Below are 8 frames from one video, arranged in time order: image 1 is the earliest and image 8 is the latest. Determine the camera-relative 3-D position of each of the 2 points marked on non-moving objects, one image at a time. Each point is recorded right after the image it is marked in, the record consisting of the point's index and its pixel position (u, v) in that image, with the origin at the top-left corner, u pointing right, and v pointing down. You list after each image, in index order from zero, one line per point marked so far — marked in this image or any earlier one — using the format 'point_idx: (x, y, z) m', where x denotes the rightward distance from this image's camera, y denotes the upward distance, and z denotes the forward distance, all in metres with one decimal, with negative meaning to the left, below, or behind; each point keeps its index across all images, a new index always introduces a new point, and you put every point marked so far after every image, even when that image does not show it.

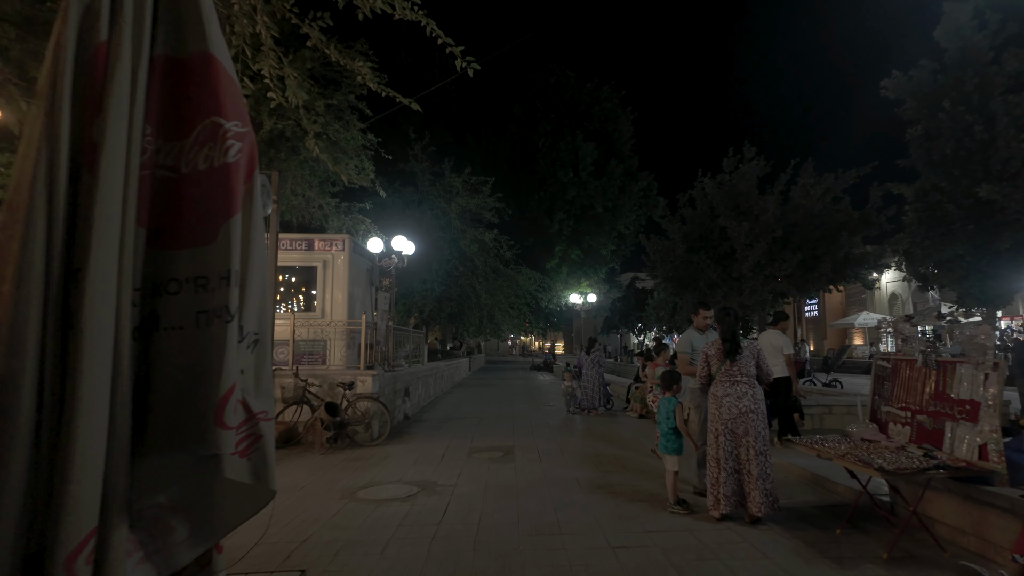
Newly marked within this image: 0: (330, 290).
0: (-3.4, 0.0, +11.1) m
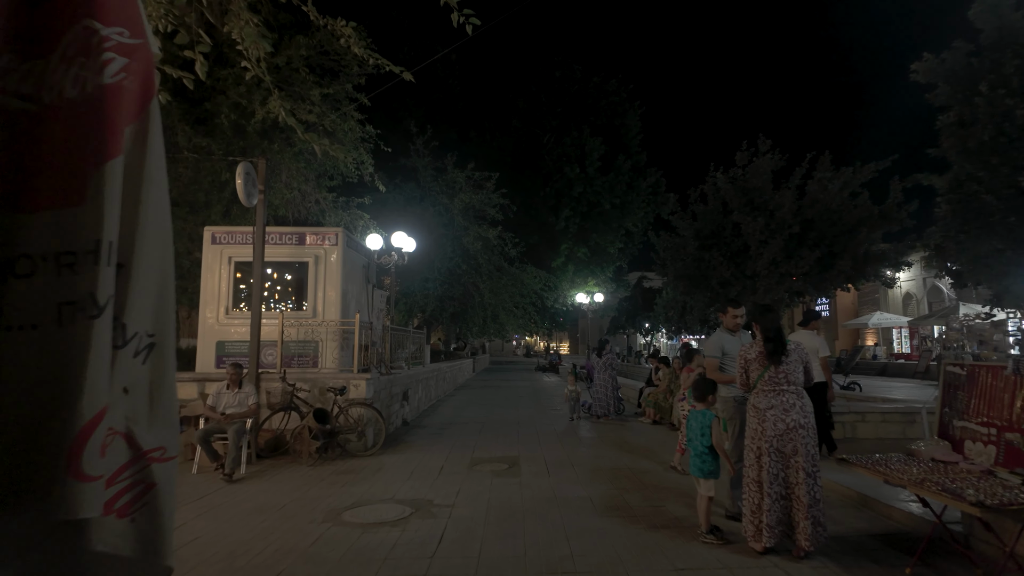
0: (-3.3, 0.0, +10.3) m
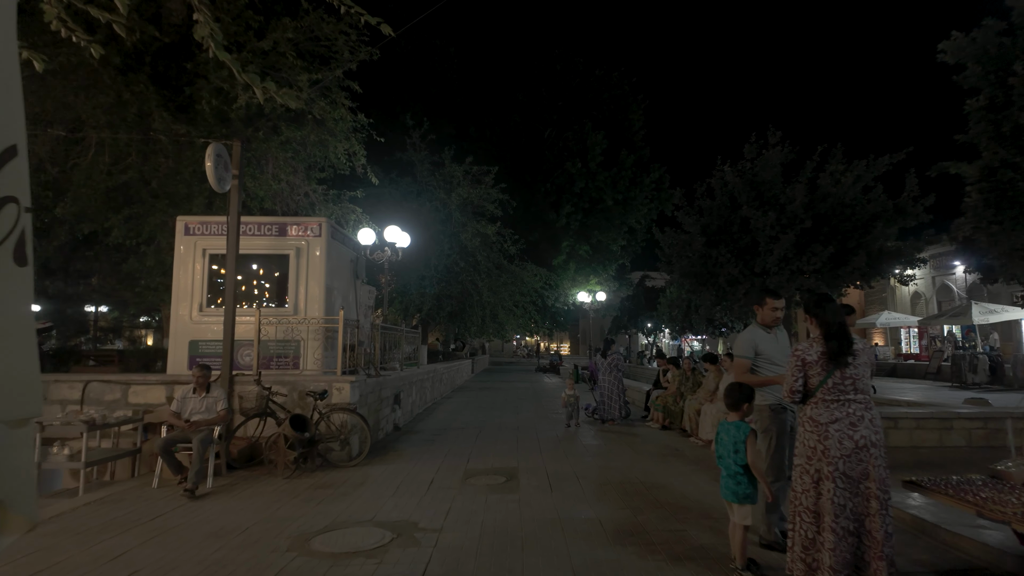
0: (-3.3, +0.1, +9.5) m
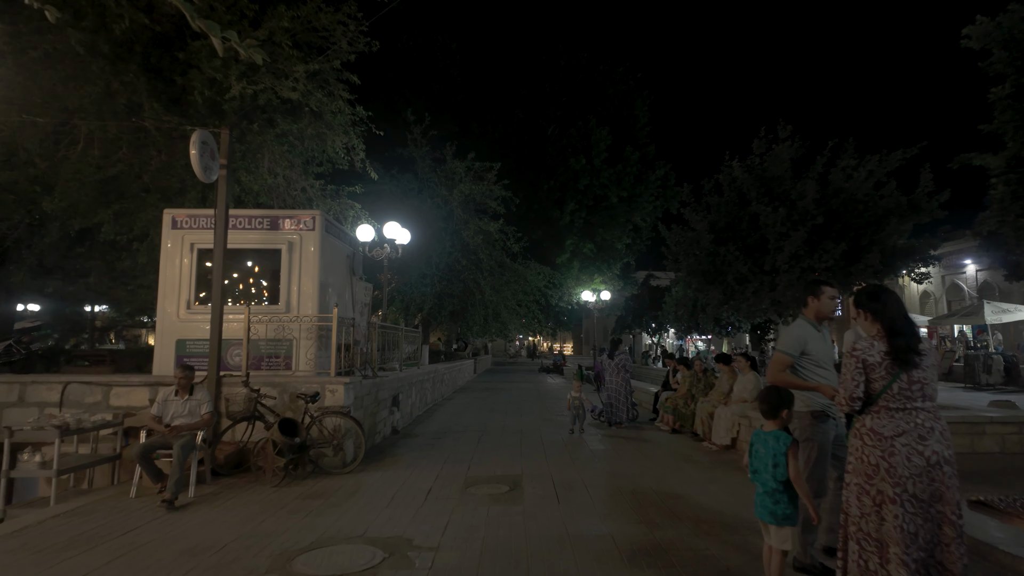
0: (-3.3, +0.2, +9.1) m
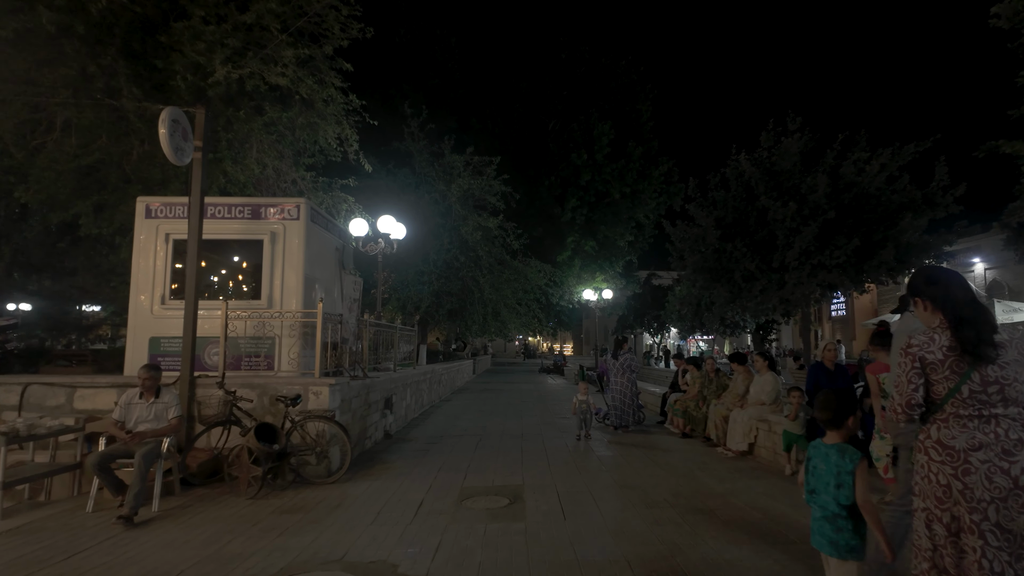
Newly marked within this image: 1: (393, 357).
0: (-3.3, +0.2, +8.4) m
1: (-2.4, -1.4, +12.1) m
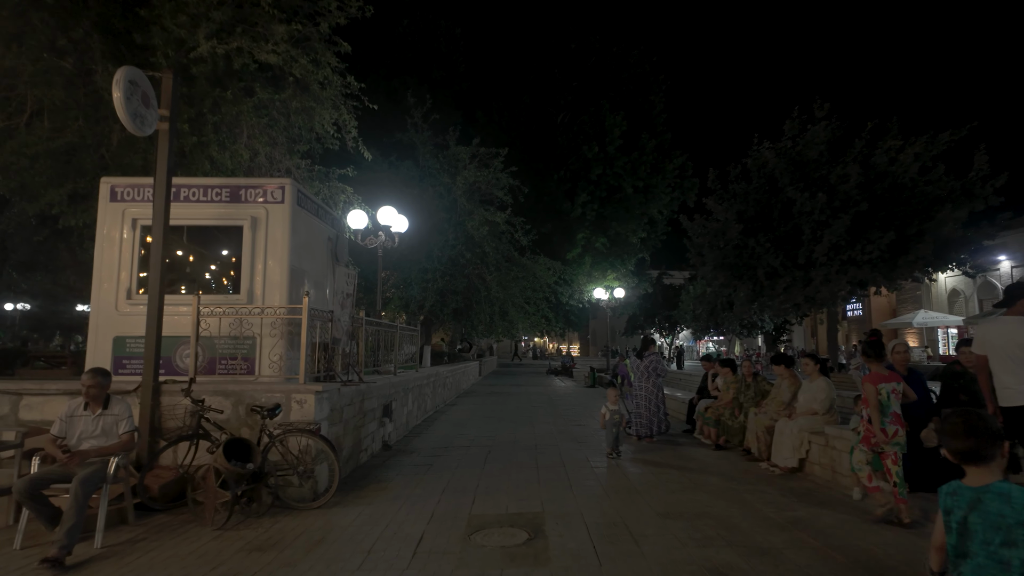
0: (-3.1, +0.3, +7.4) m
1: (-2.2, -1.3, +11.0) m
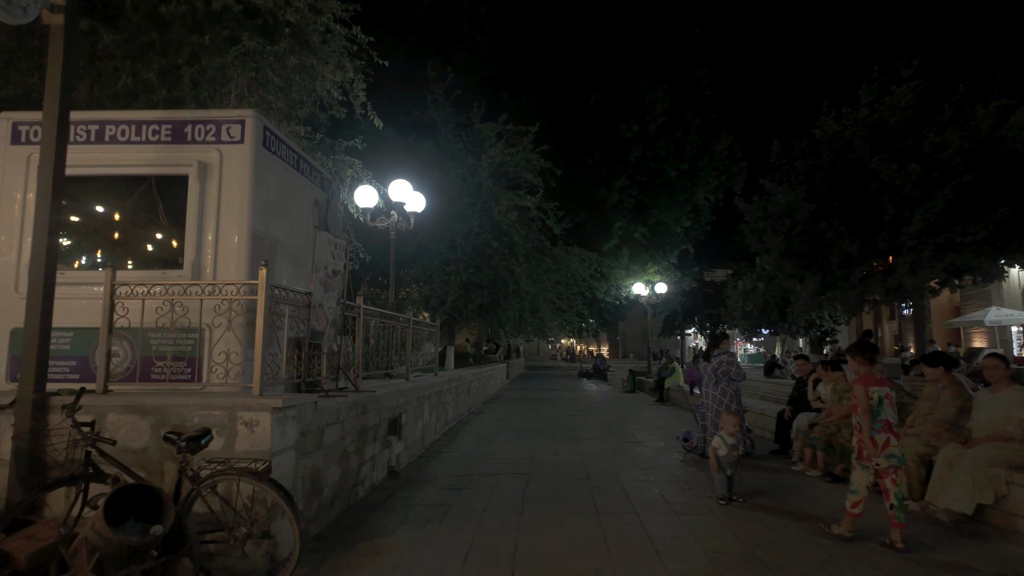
0: (-2.6, +0.6, +5.3) m
1: (-1.6, -1.1, +8.9) m
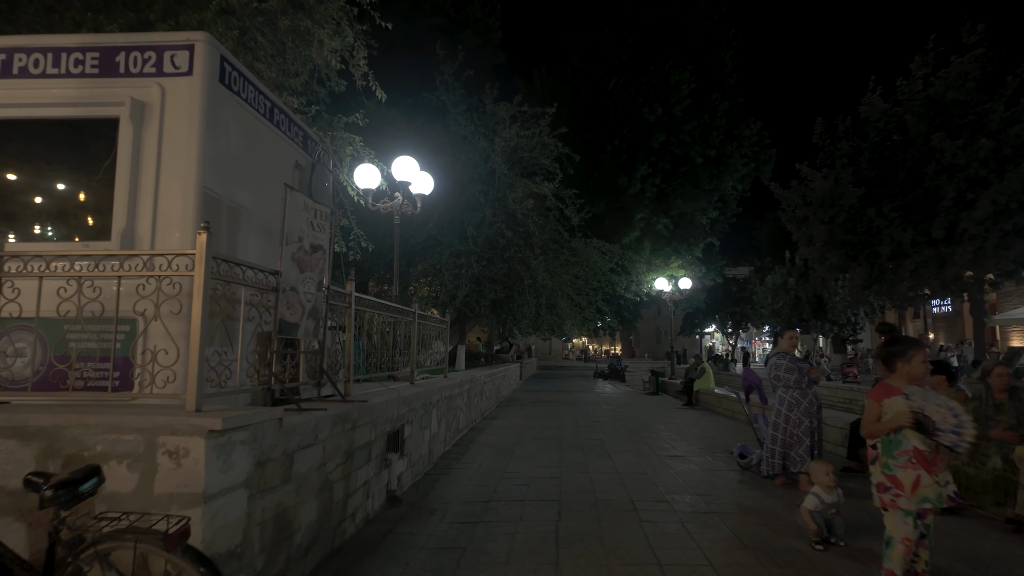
0: (-2.4, +0.7, +4.0) m
1: (-1.3, -0.9, +7.6) m
